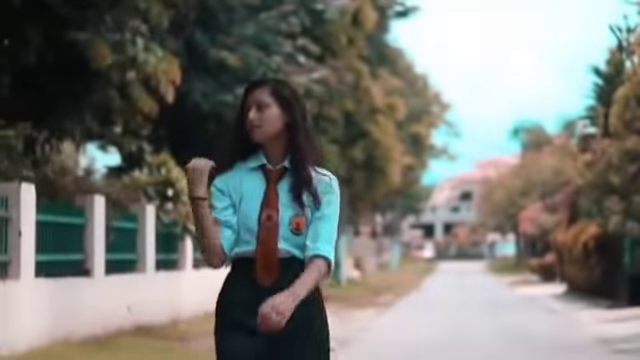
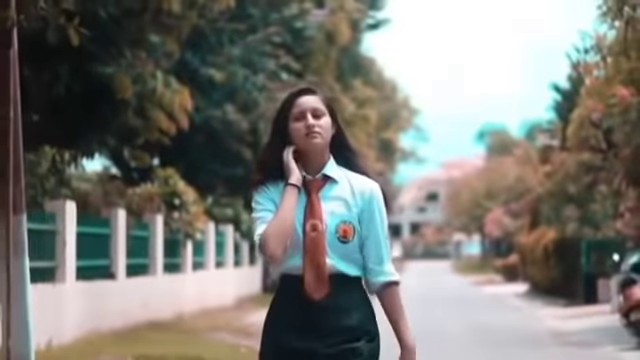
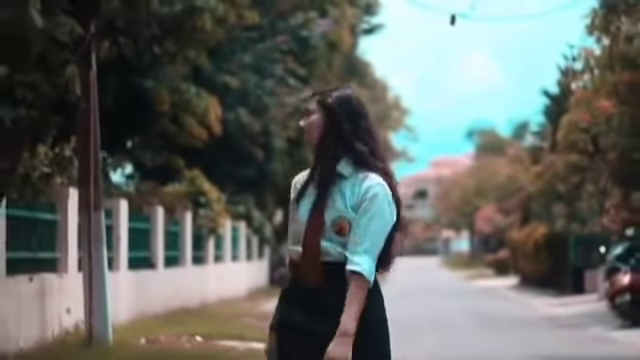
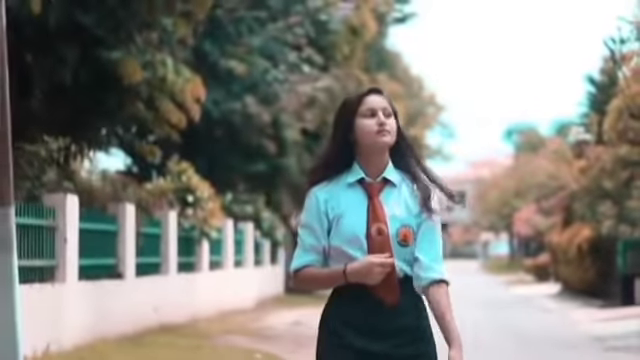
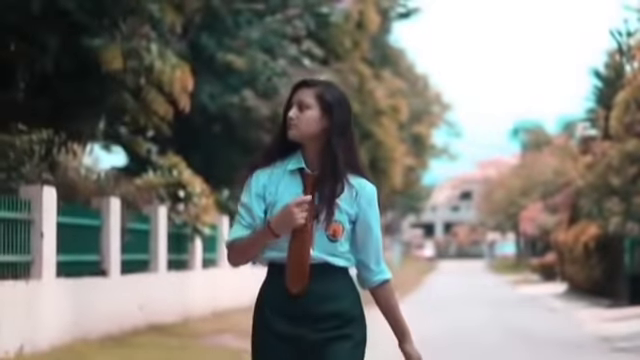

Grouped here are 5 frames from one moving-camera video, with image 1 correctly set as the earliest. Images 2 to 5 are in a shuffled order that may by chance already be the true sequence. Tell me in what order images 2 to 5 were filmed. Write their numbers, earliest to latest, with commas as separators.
5, 4, 2, 3
